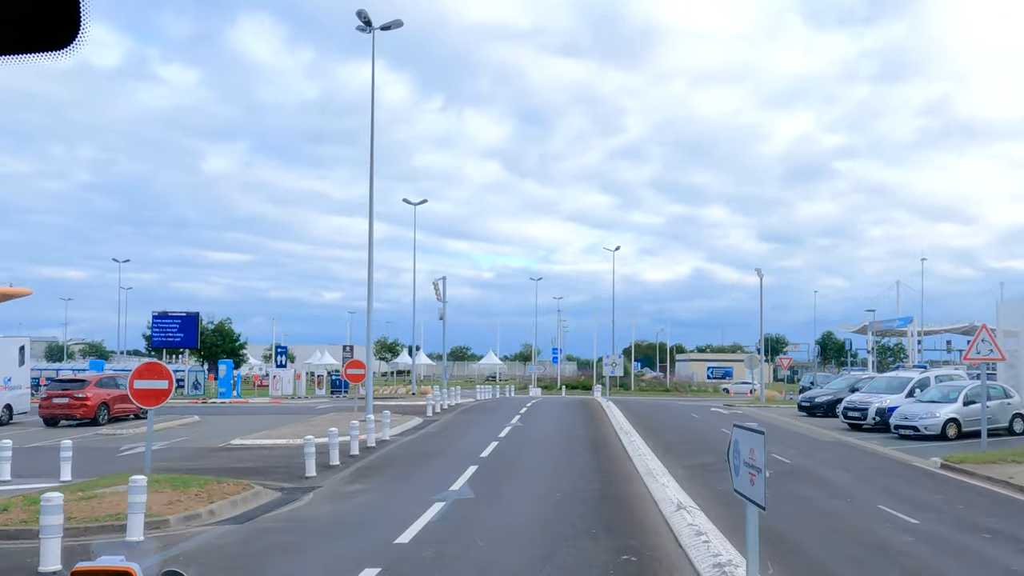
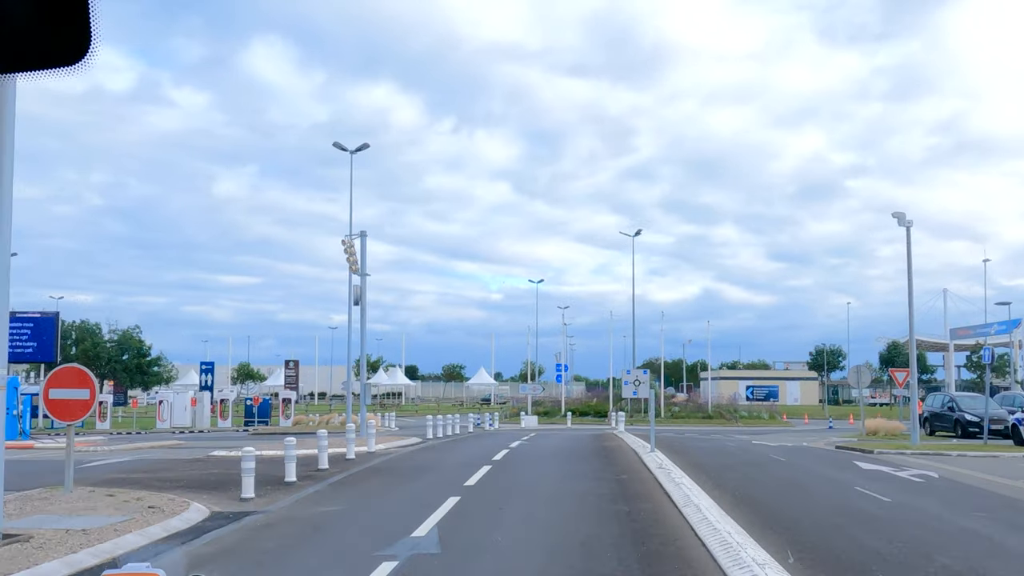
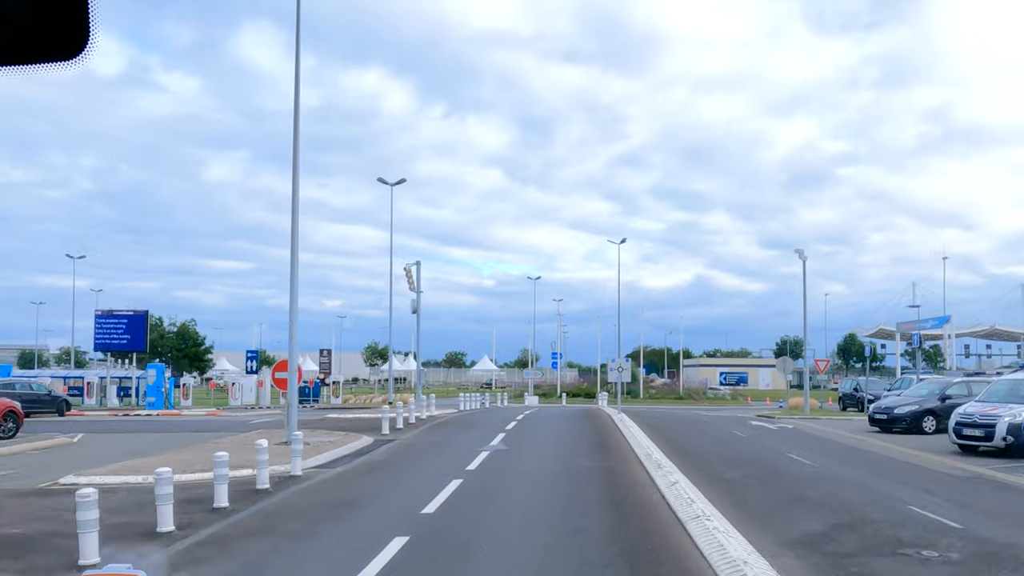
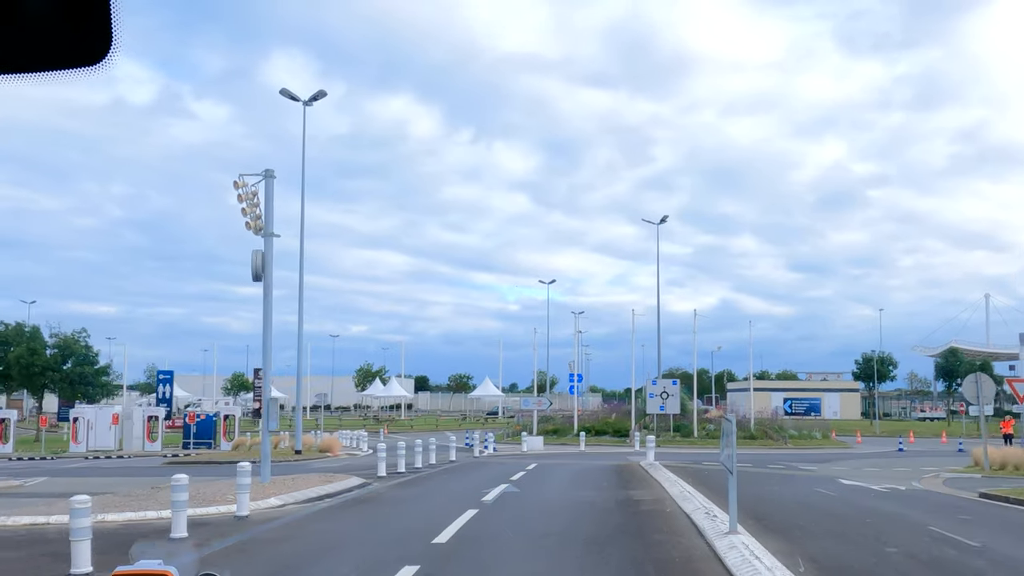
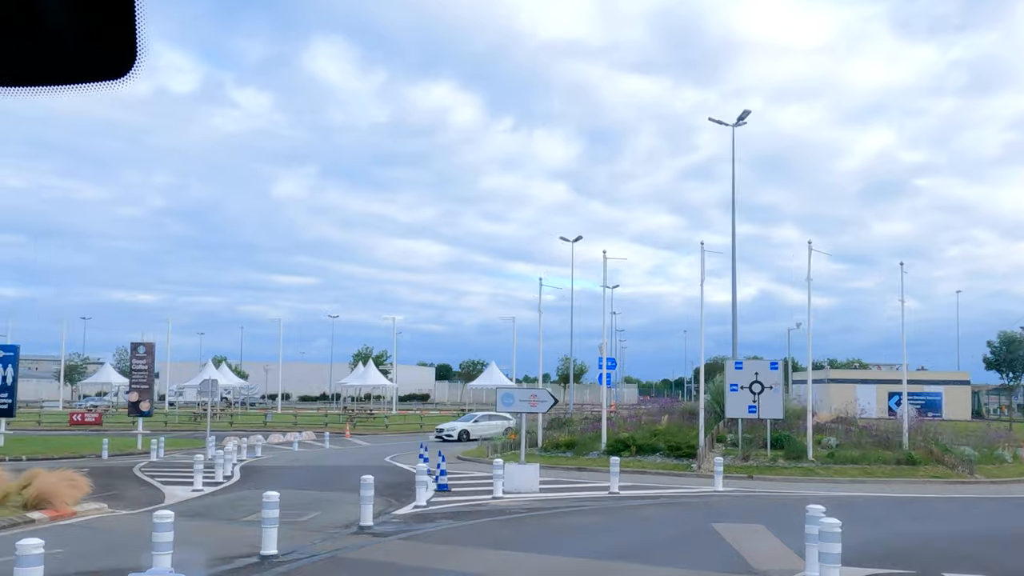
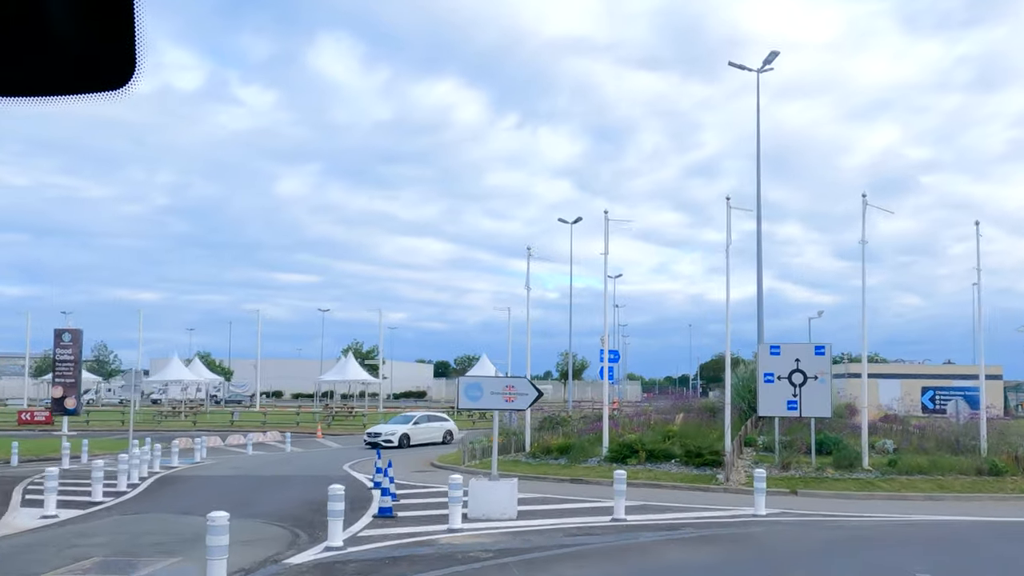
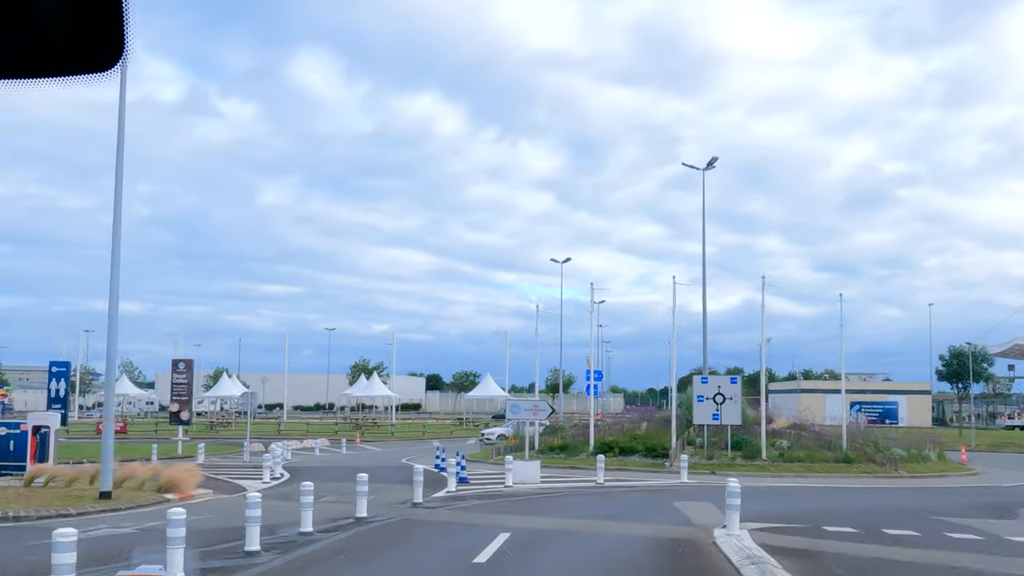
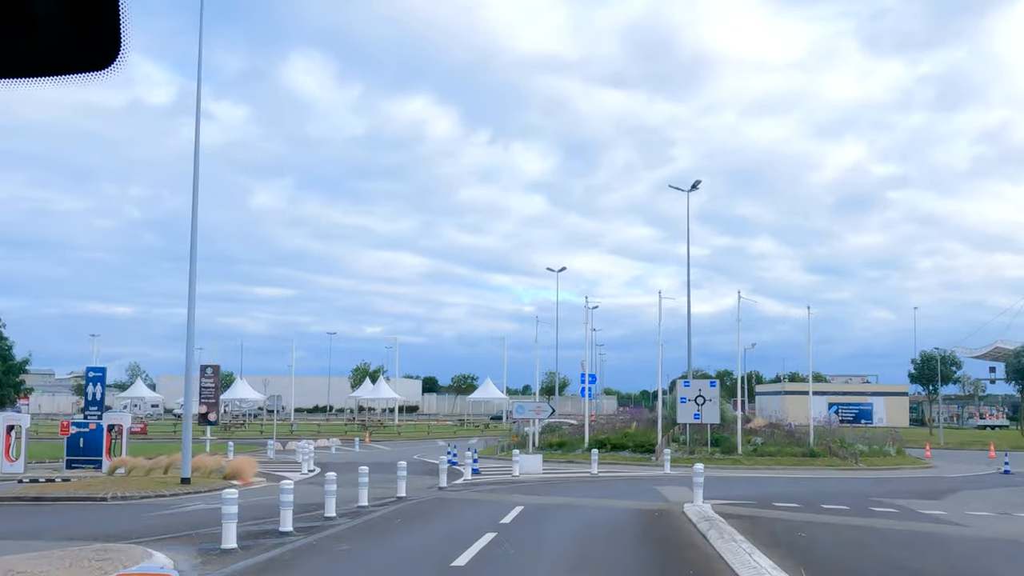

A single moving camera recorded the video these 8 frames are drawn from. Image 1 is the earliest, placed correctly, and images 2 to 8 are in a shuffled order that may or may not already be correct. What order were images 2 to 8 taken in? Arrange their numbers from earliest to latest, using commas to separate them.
3, 2, 4, 8, 7, 5, 6
